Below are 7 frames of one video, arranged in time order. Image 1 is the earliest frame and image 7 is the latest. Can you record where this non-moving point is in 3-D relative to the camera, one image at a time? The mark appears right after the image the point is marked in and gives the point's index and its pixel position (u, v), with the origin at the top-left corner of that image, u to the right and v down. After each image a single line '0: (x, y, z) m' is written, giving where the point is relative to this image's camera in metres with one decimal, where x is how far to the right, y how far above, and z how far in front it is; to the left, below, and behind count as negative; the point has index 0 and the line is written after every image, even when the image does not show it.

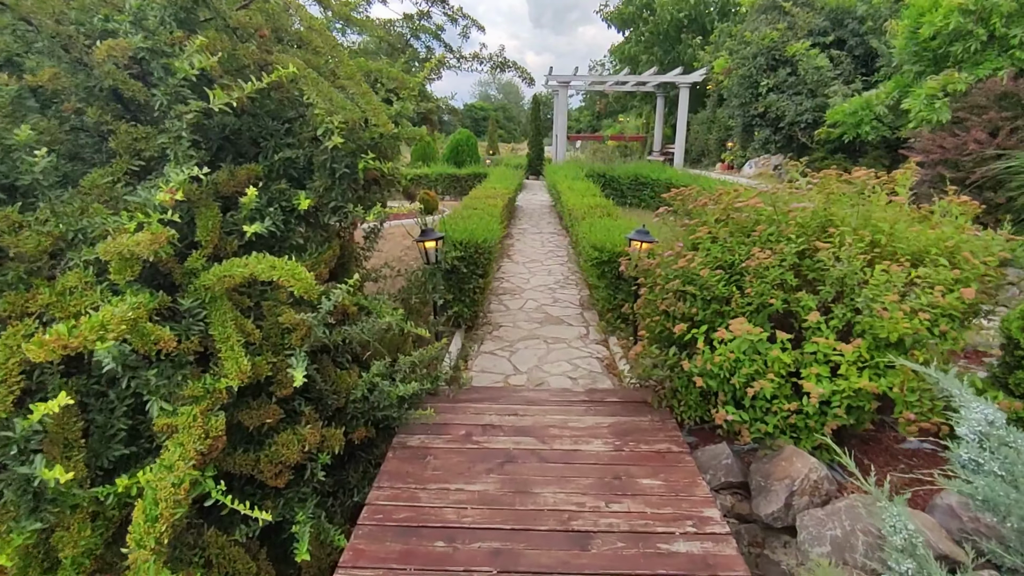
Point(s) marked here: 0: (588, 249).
0: (+0.6, +0.3, +4.3) m
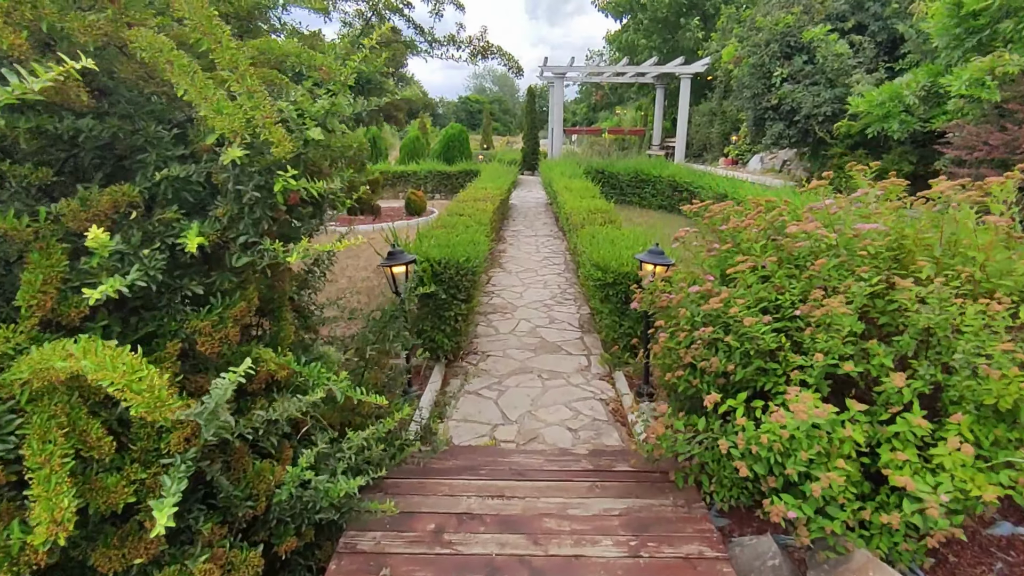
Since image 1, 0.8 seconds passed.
0: (+0.6, +0.1, +3.7) m
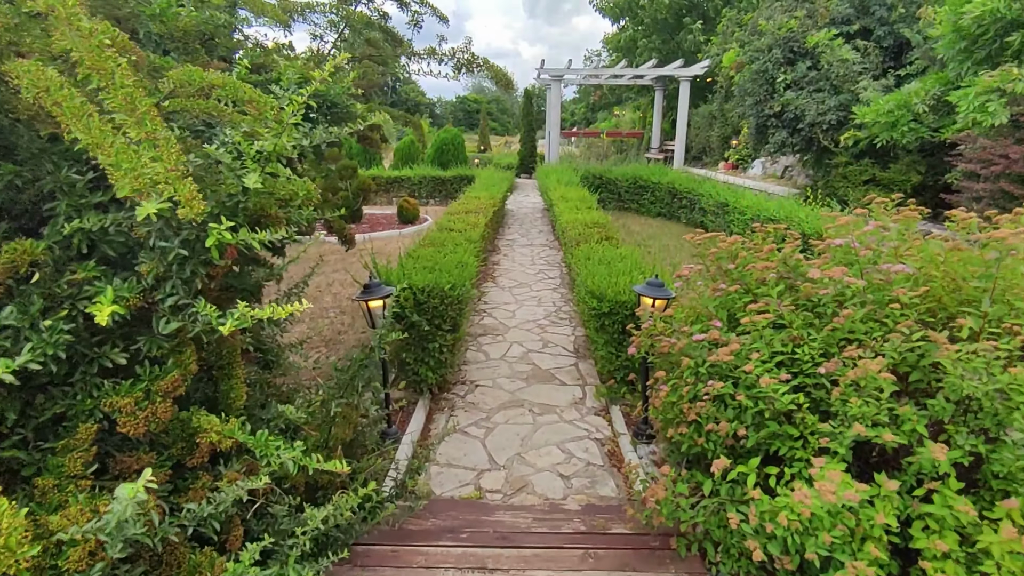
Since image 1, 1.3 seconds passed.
0: (+0.5, 0.0, +3.5) m
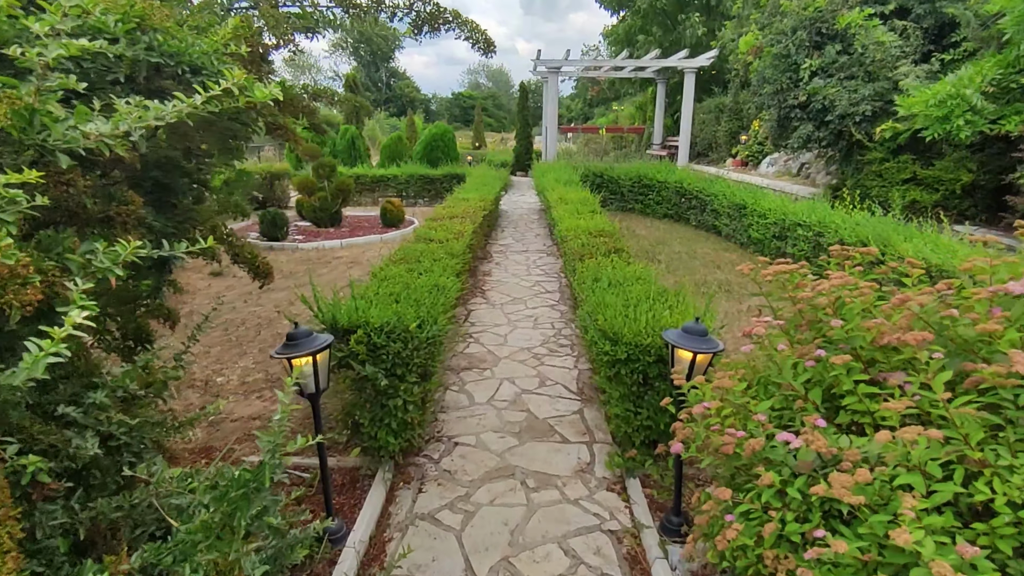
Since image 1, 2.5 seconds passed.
0: (+0.4, -0.2, +2.7) m
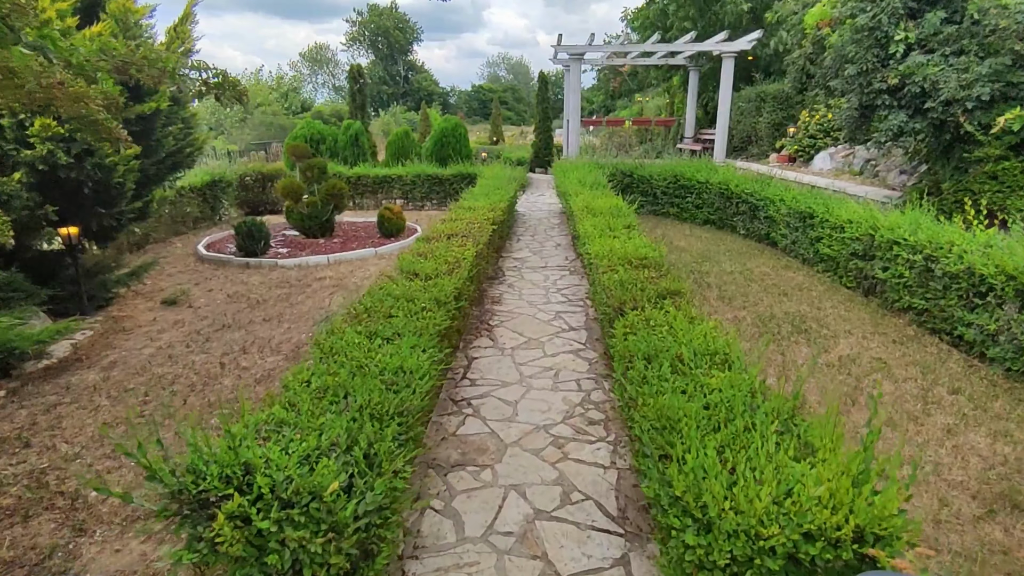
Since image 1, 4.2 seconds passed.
0: (+0.4, -0.5, +1.6) m
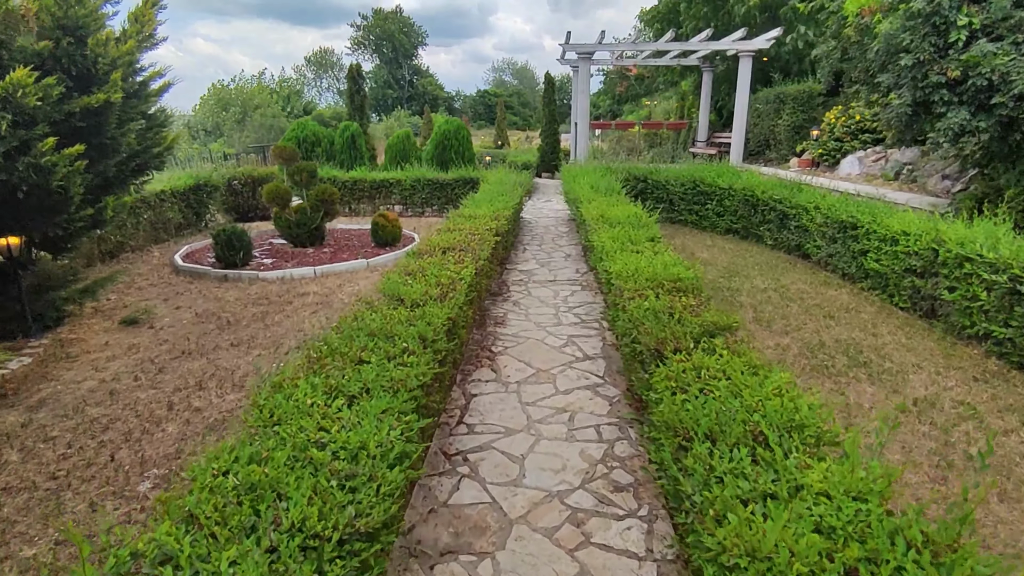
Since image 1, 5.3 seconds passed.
0: (+0.4, -0.7, +0.9) m
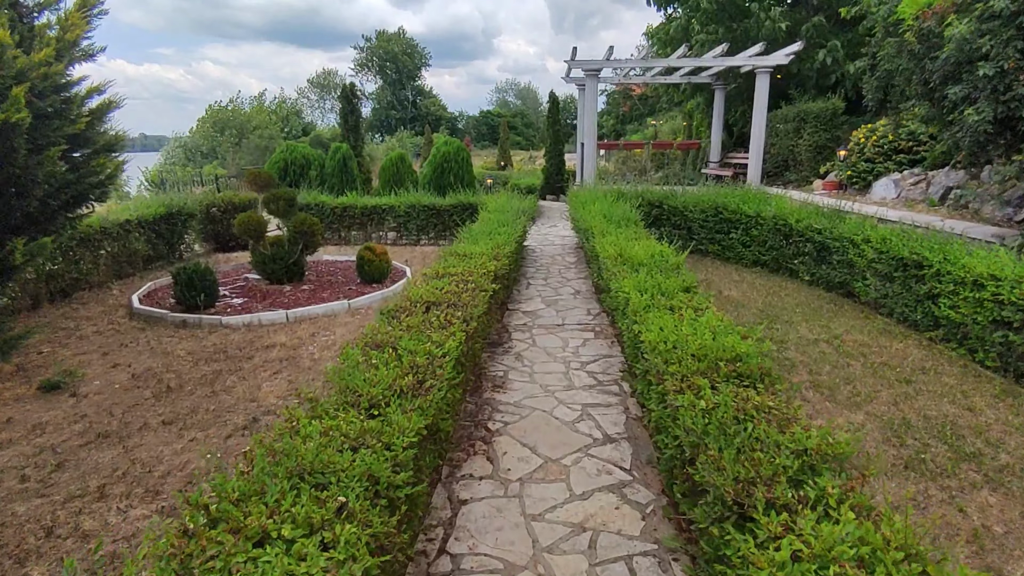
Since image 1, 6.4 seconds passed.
0: (+0.4, -1.0, +0.1) m
